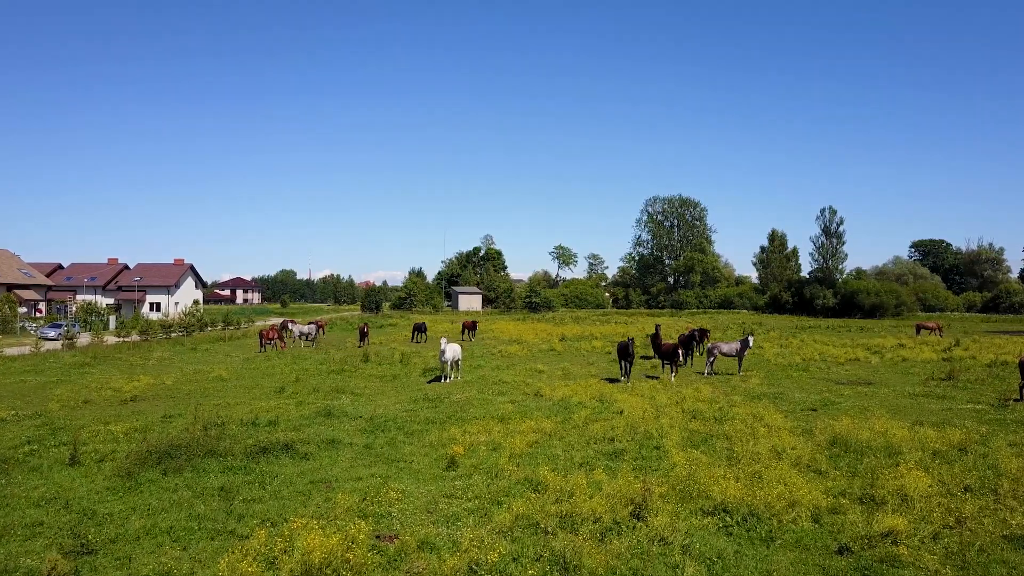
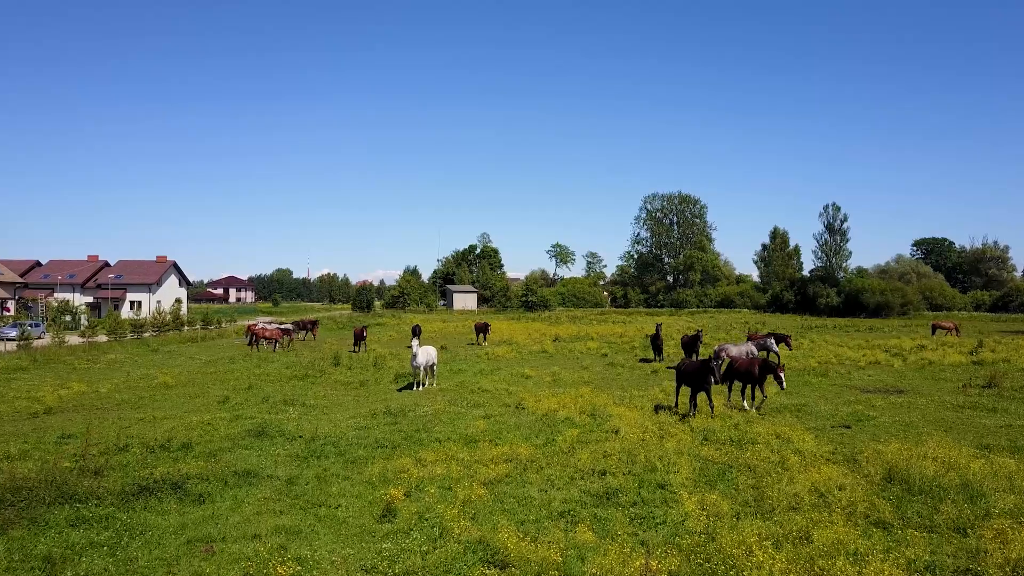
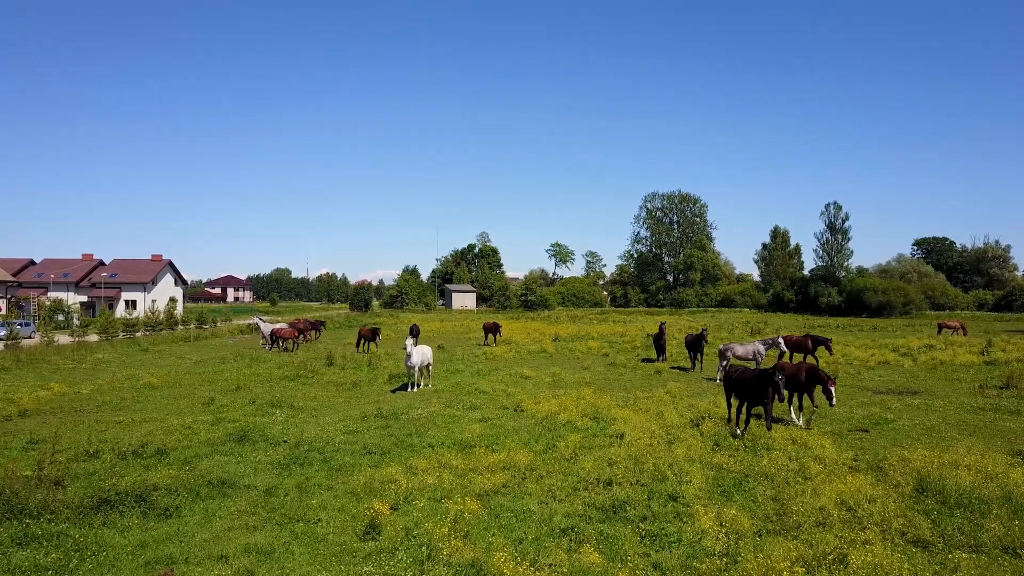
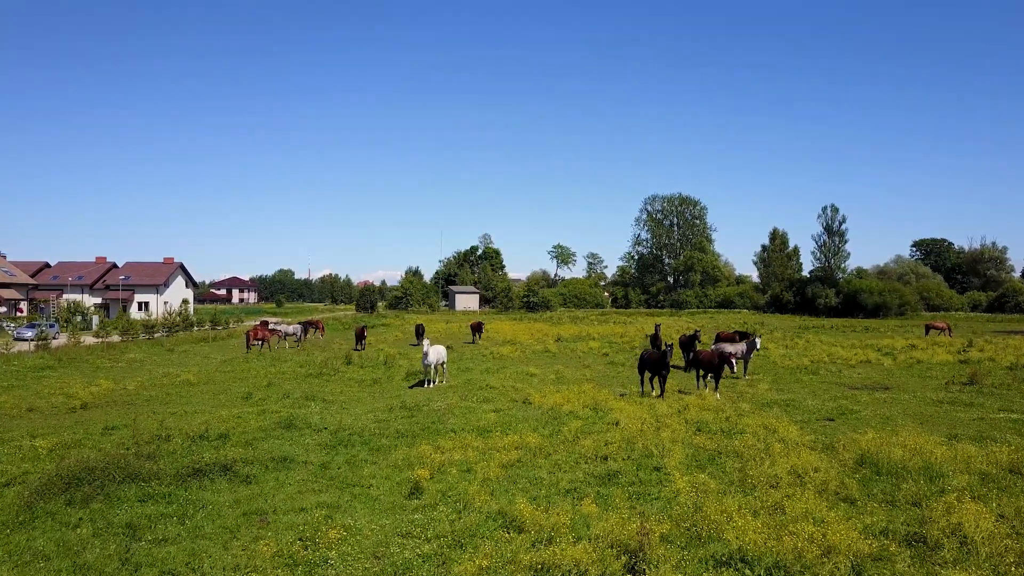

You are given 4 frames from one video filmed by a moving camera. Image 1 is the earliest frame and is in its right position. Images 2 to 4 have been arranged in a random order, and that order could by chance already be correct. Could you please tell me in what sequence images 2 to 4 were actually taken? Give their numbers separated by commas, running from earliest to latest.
4, 2, 3
